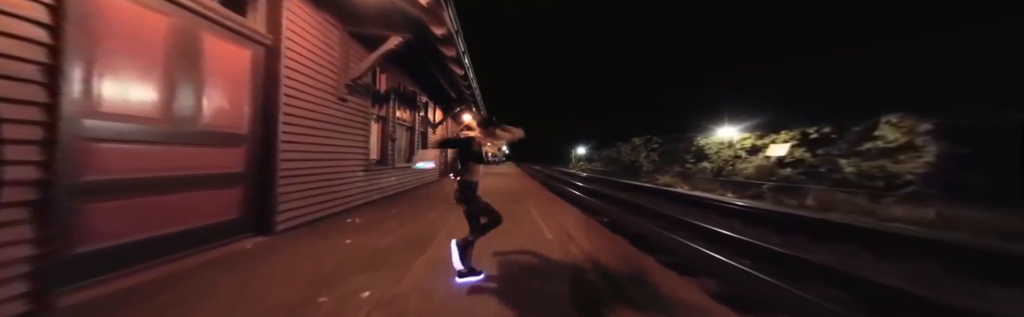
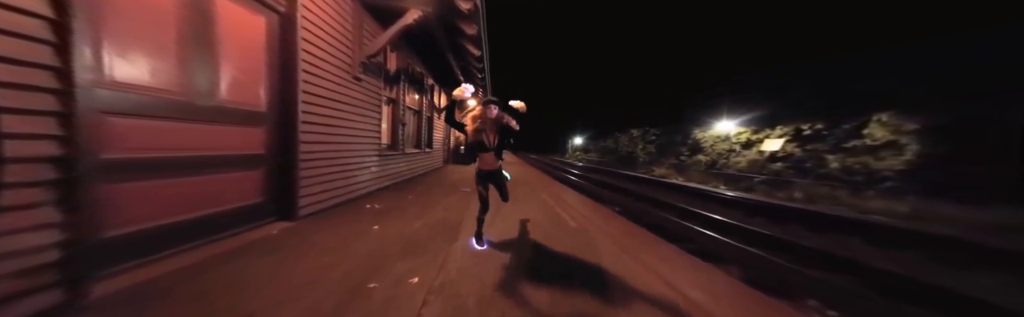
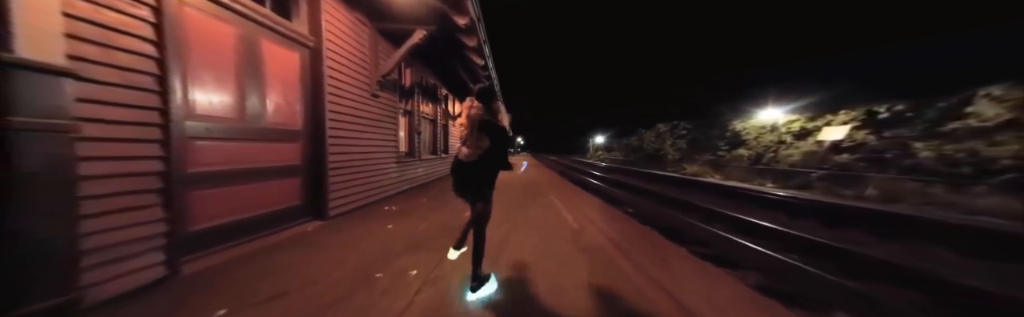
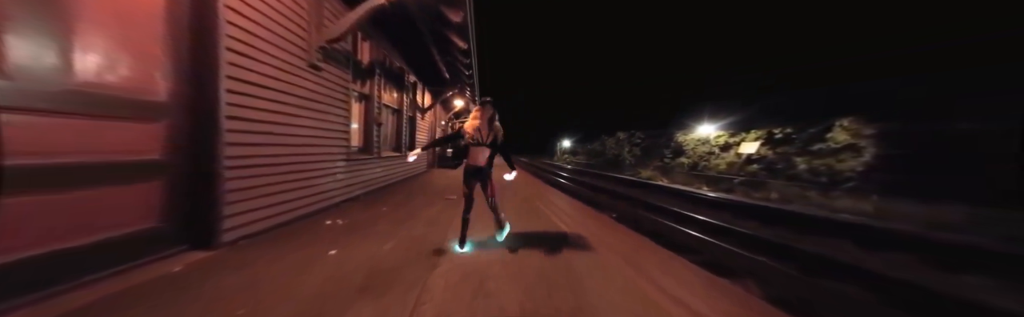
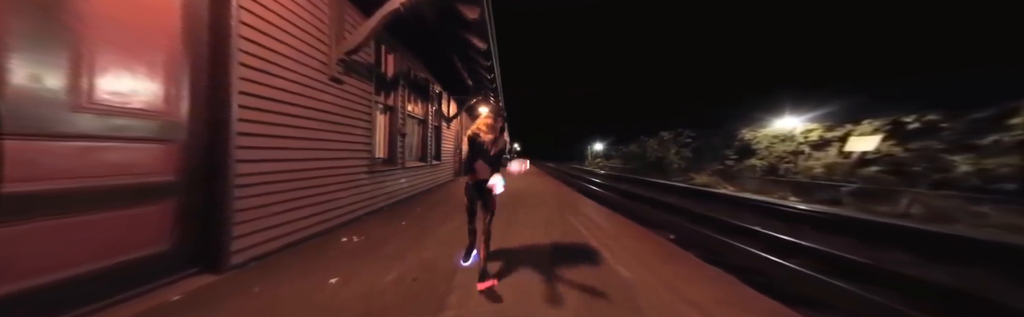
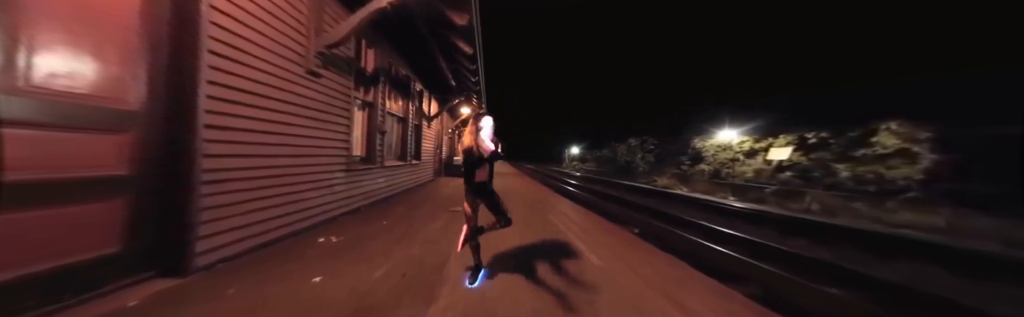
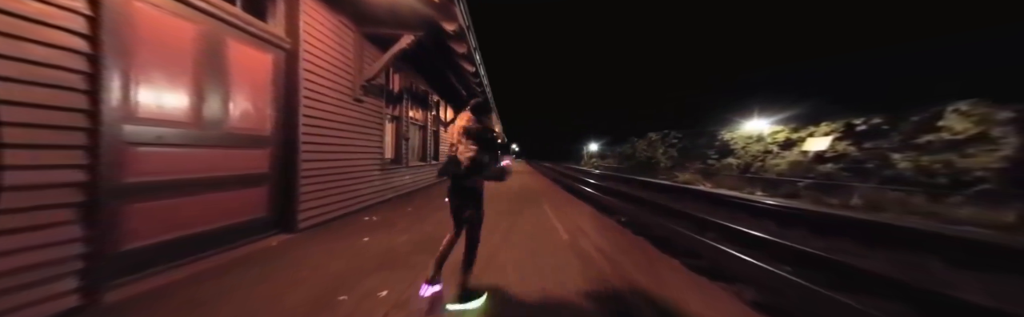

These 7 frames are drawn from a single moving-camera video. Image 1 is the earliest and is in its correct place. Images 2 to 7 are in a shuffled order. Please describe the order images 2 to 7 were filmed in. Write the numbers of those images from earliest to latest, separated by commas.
7, 3, 2, 4, 6, 5
